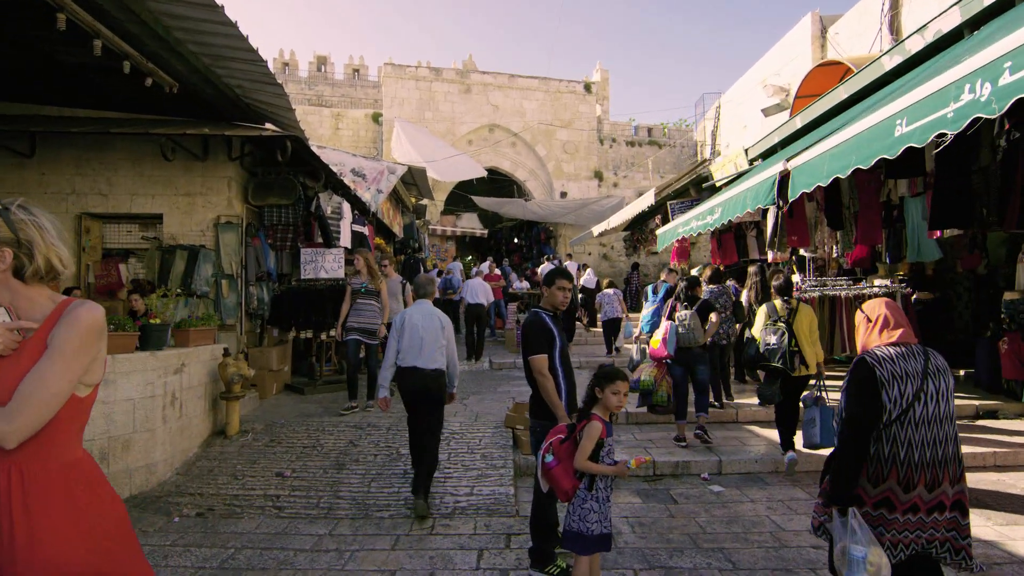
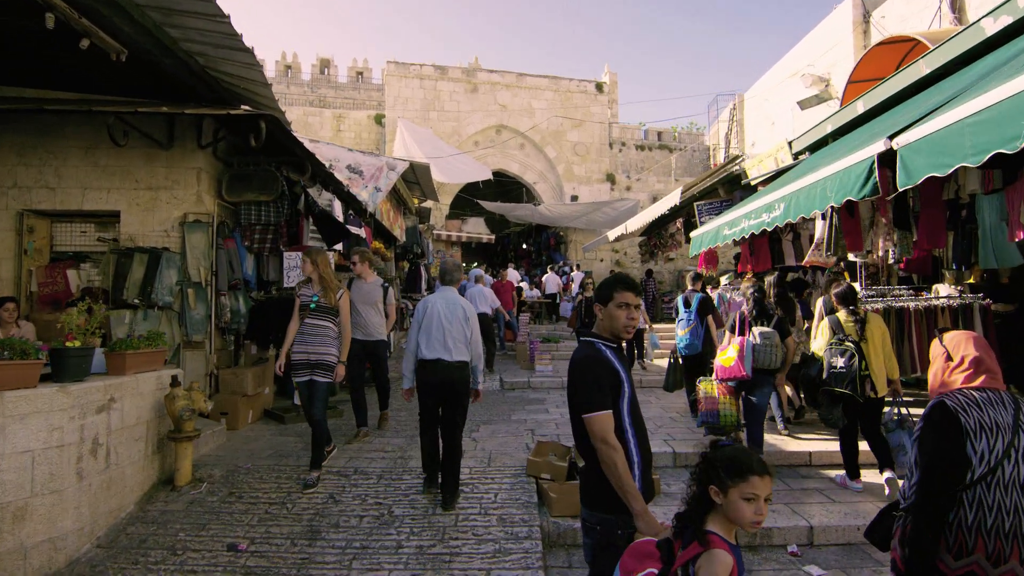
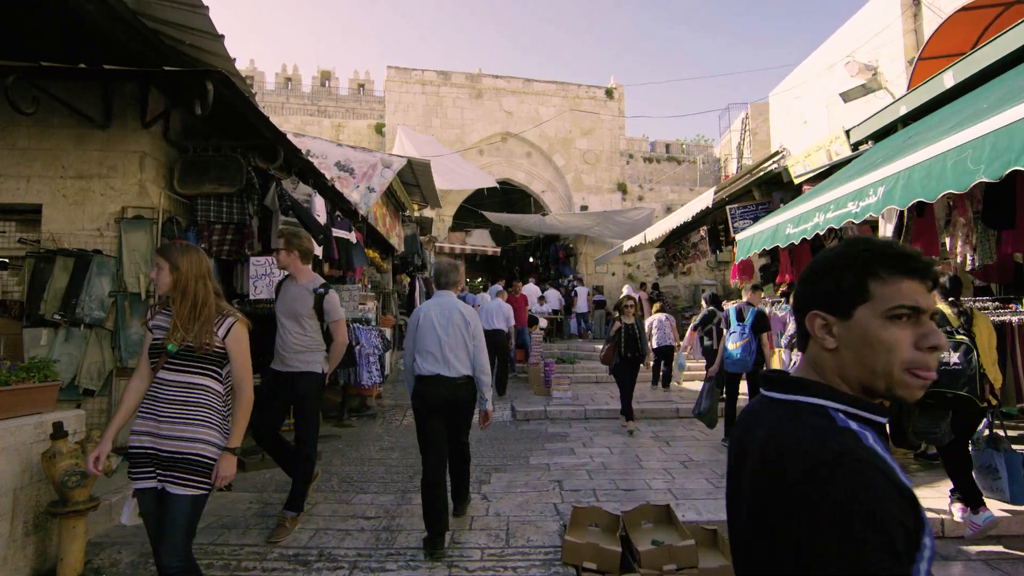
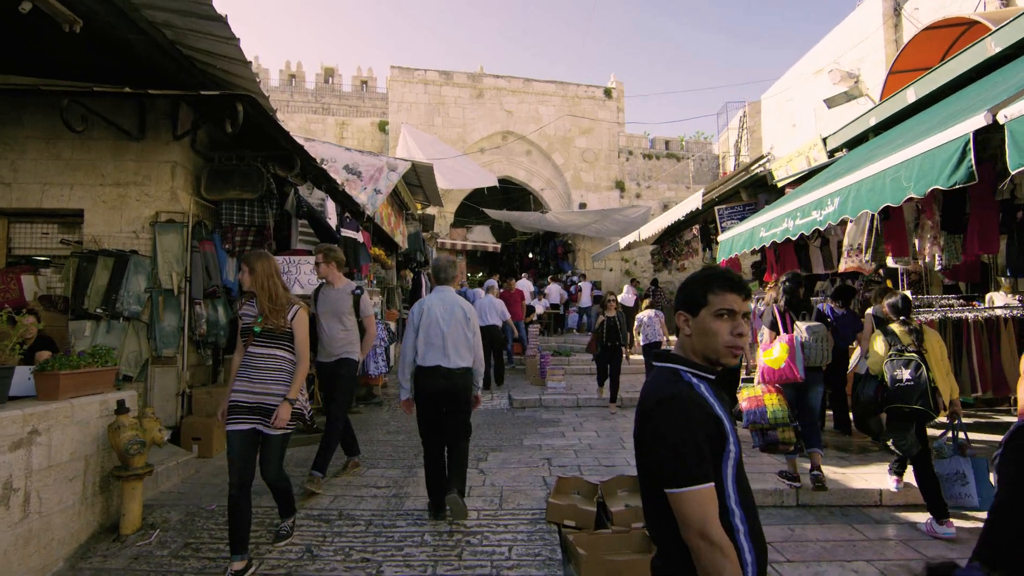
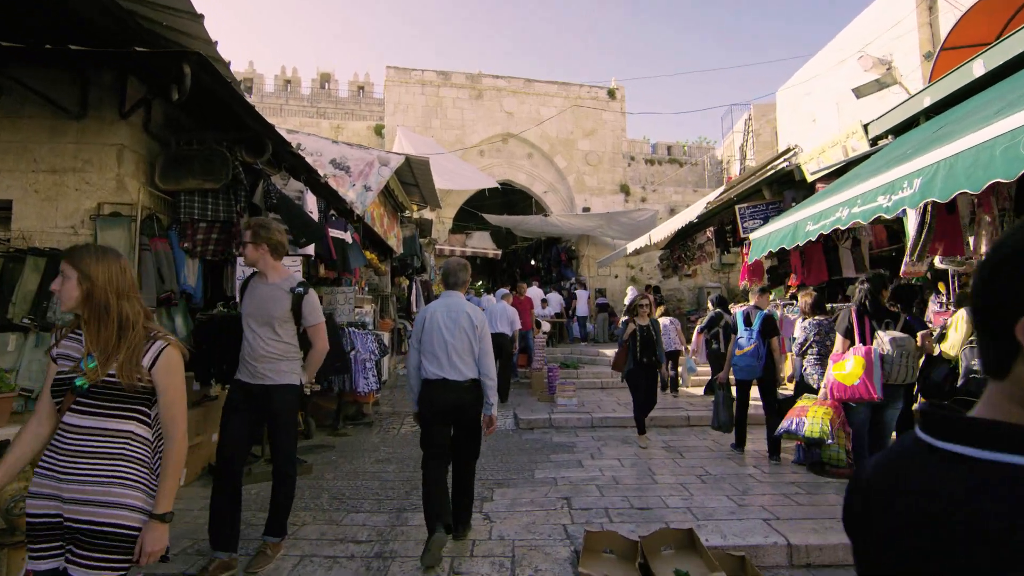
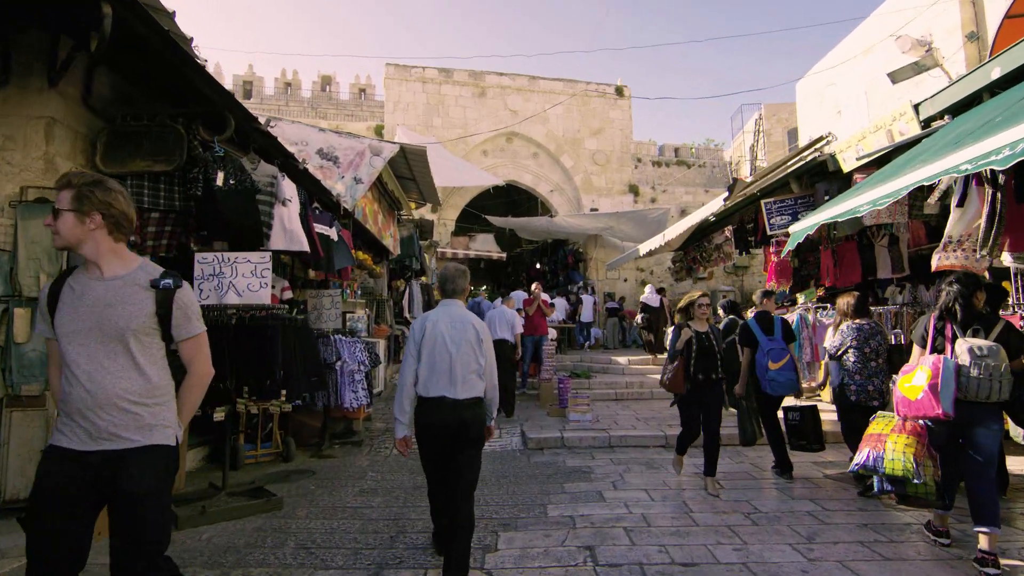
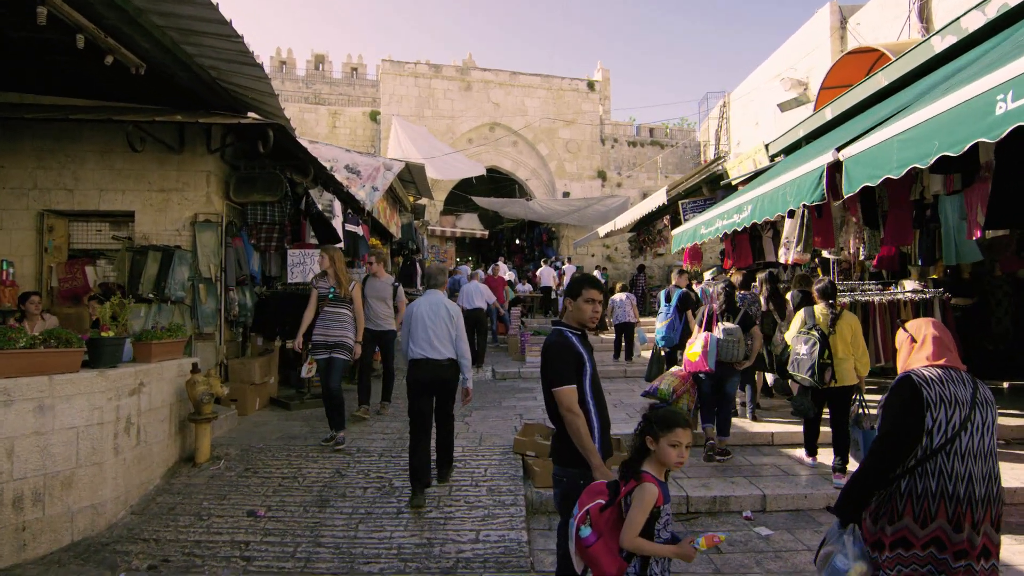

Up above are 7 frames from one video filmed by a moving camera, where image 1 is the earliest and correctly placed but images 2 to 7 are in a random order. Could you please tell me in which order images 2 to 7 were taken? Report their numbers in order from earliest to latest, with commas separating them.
7, 2, 4, 3, 5, 6
